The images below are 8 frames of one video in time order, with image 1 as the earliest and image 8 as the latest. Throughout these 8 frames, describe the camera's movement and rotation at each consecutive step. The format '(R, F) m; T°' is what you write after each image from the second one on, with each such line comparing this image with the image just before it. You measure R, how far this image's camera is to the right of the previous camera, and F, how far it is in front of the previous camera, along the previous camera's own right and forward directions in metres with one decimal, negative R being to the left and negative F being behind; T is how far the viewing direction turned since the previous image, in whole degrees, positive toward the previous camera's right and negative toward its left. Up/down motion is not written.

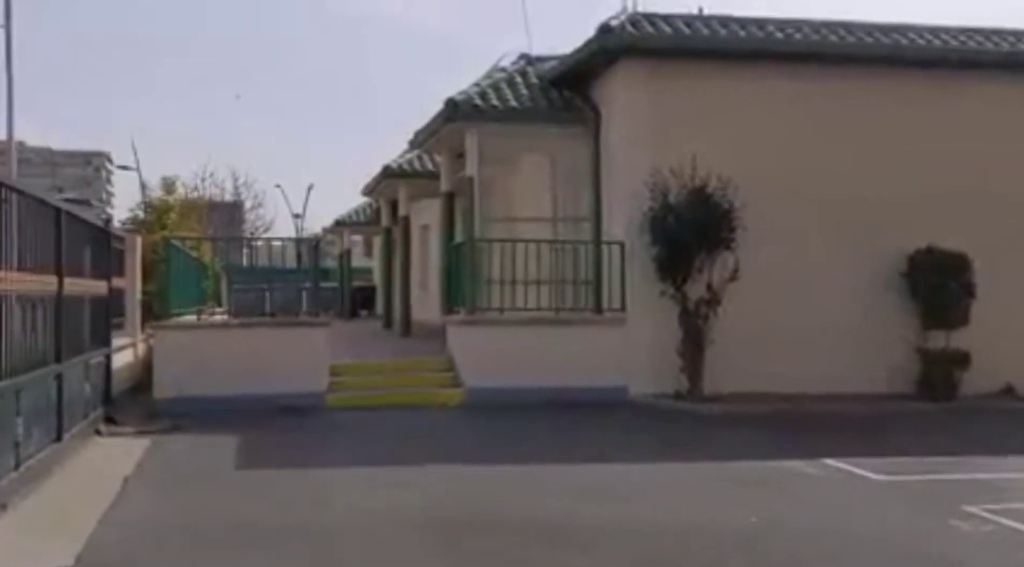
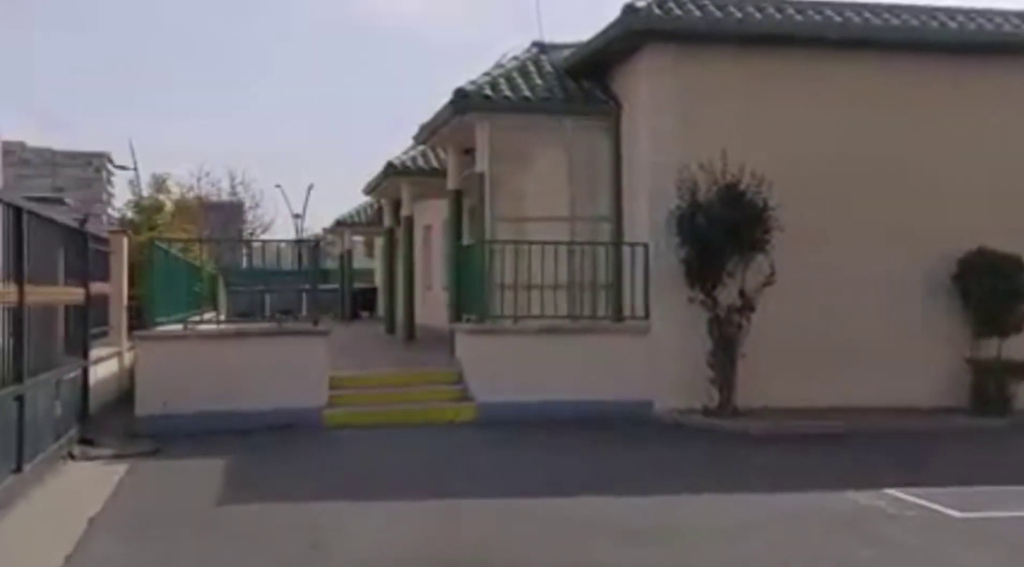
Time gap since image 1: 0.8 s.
(-0.2, +1.0) m; 0°
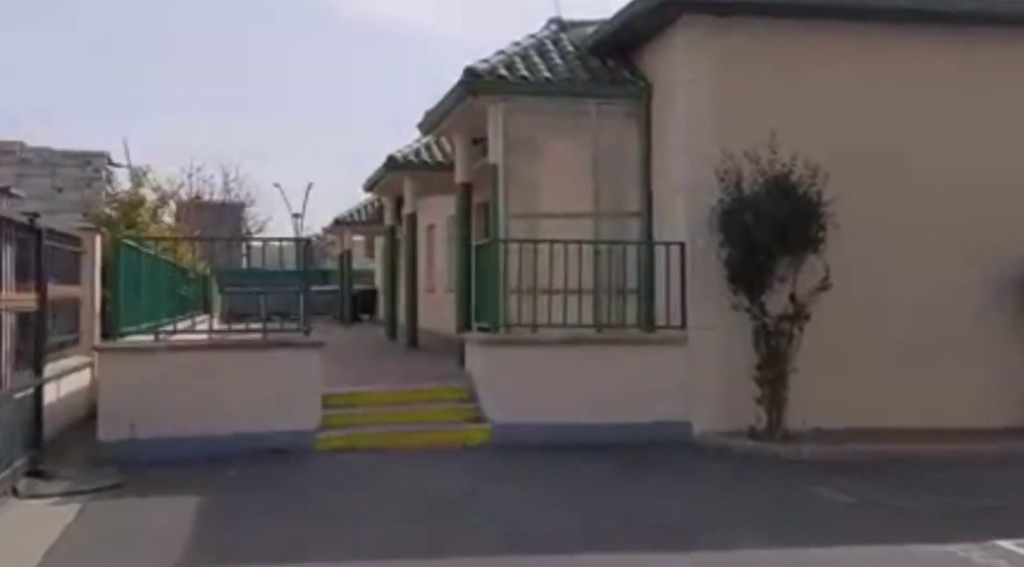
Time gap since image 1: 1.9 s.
(-0.2, +1.3) m; 0°
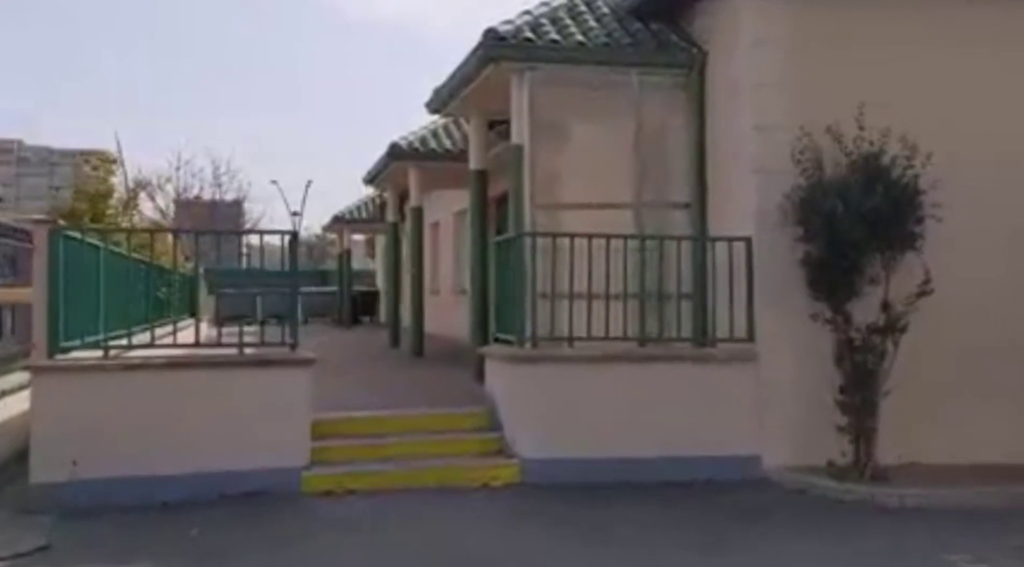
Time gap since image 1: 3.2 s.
(-0.2, +1.7) m; 0°
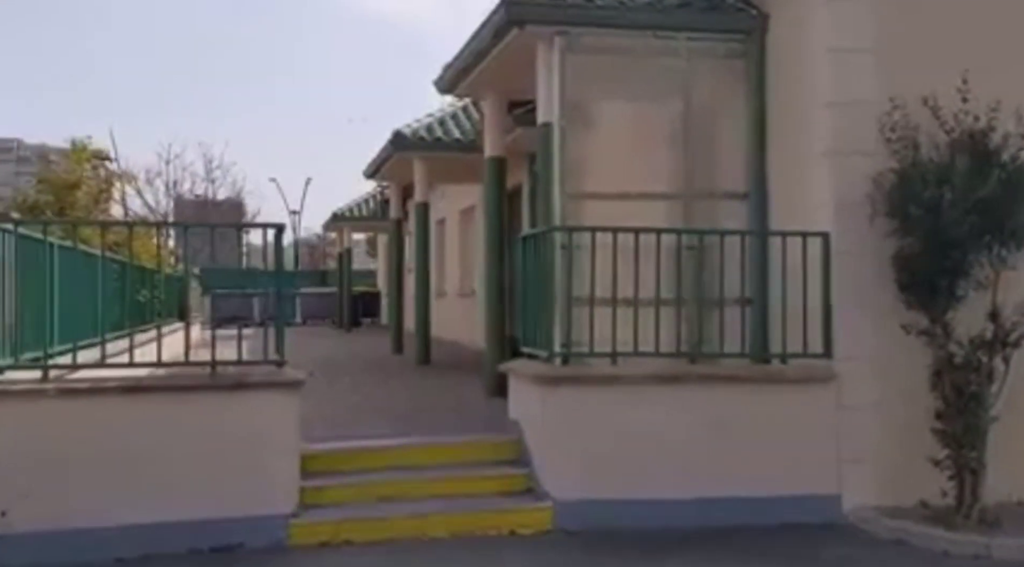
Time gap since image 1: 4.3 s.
(-0.2, +1.4) m; 0°
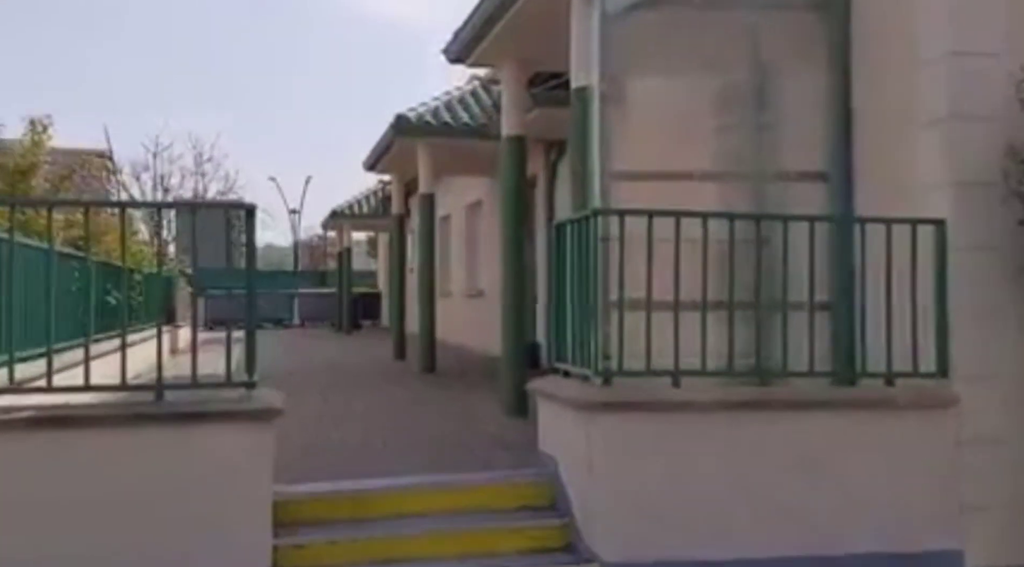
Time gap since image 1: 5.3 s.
(-0.2, +1.4) m; 0°
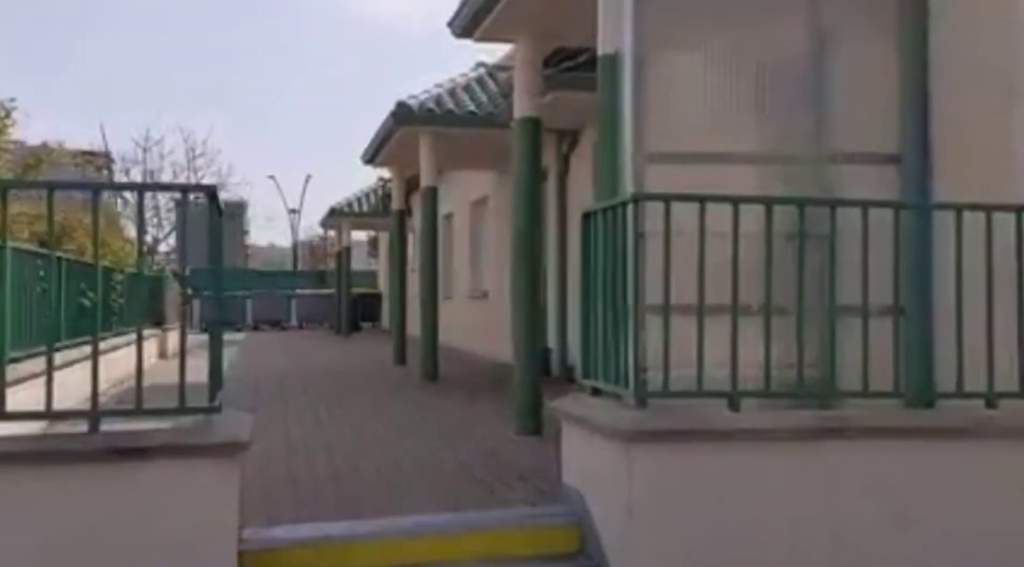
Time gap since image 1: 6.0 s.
(-0.1, +0.9) m; 0°
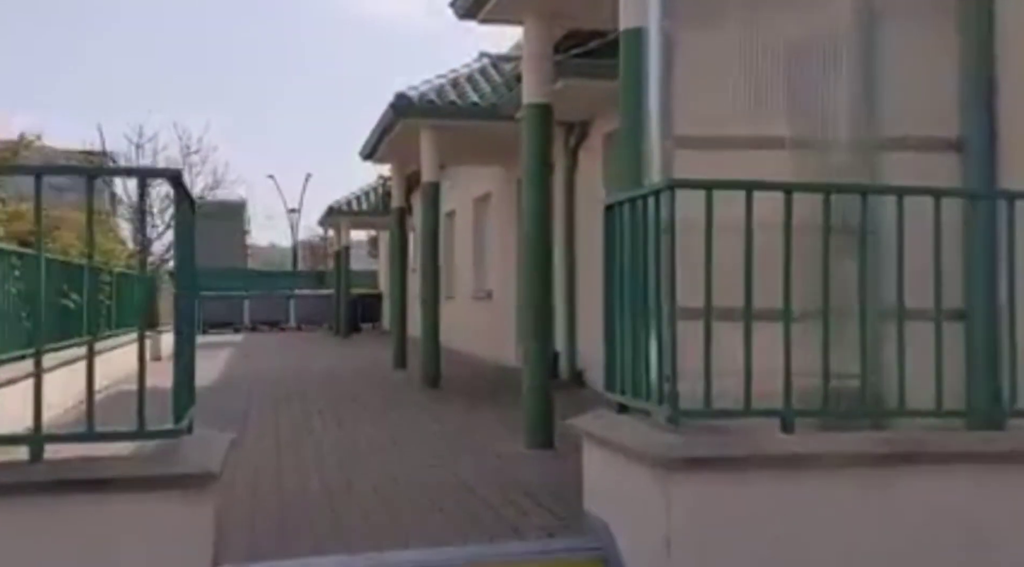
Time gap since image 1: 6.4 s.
(-0.1, +0.6) m; 0°
